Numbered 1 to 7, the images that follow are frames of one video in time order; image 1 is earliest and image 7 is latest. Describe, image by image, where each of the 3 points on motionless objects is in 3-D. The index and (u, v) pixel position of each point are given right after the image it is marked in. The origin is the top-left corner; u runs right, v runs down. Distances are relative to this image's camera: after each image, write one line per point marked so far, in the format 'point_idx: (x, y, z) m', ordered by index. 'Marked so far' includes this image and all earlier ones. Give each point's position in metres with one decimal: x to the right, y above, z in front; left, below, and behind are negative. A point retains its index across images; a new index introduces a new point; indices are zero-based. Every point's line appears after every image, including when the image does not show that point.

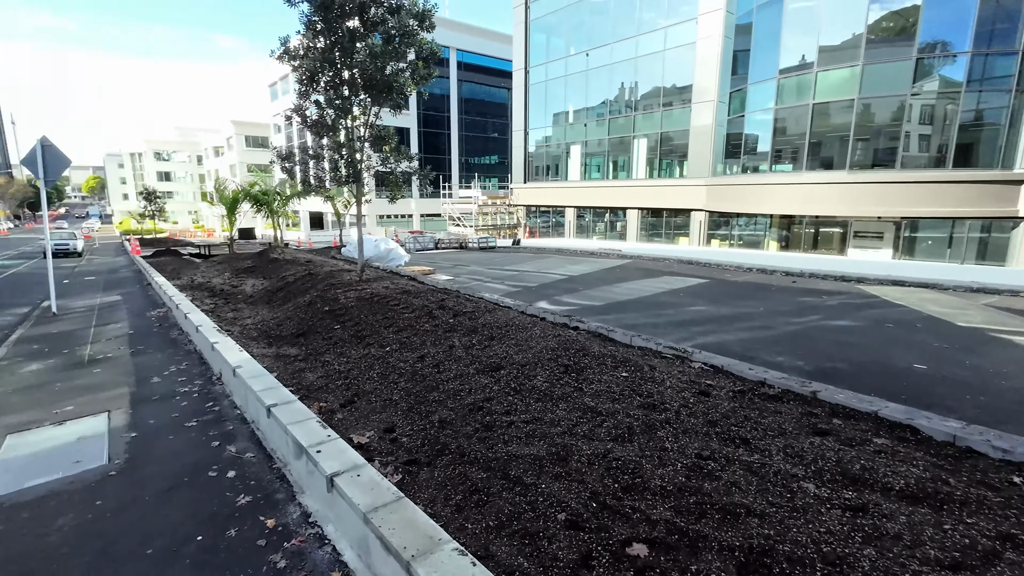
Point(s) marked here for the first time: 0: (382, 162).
0: (-1.7, +1.8, +6.8) m
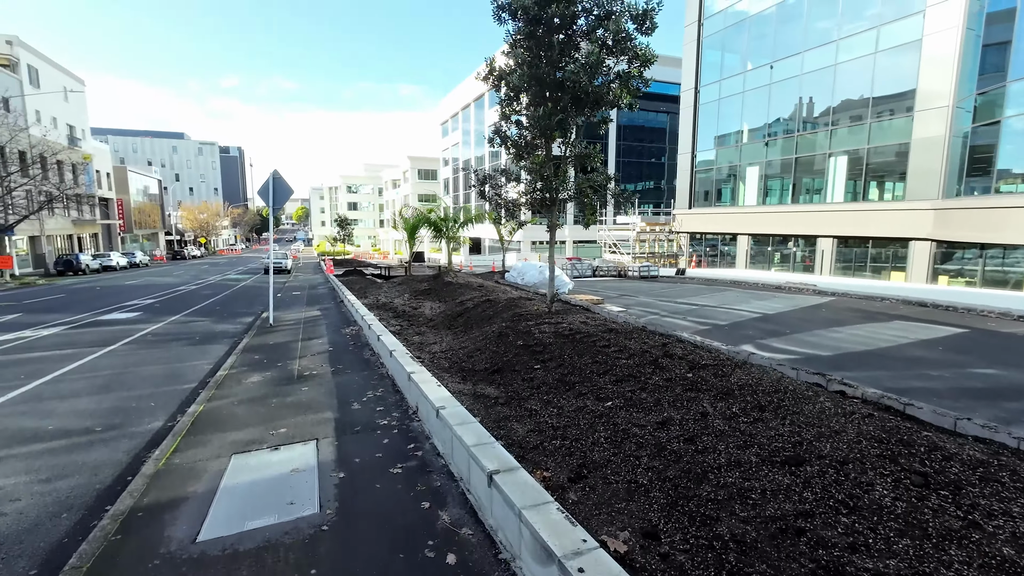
0: (+1.0, +1.3, +6.2) m
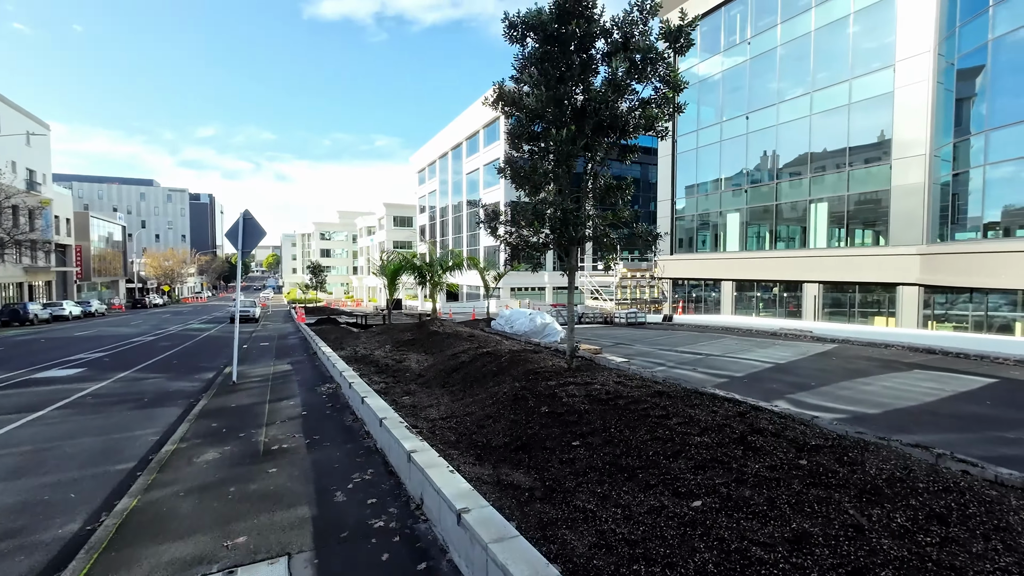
0: (+1.1, +0.8, +5.5) m
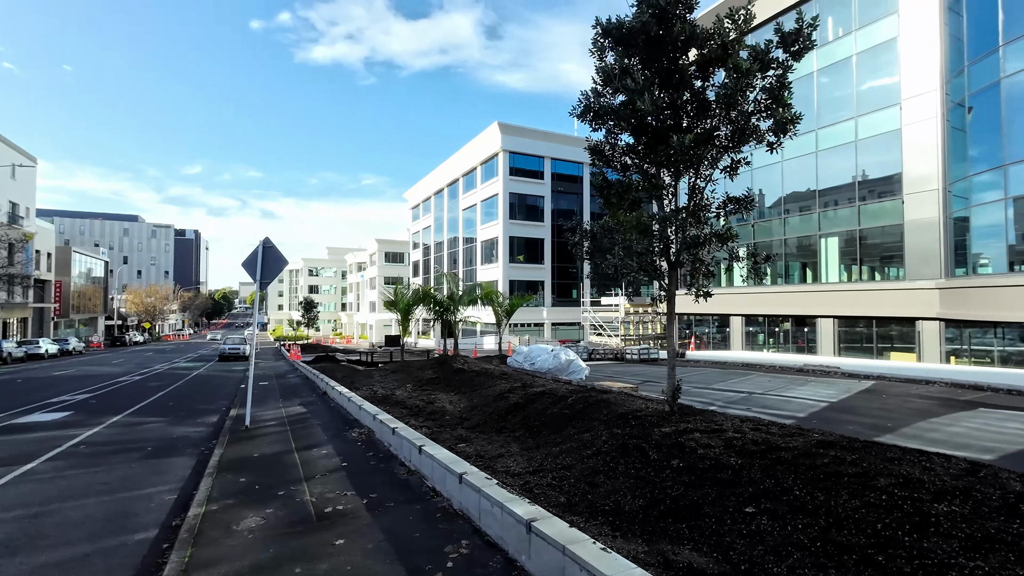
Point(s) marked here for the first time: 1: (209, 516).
0: (+2.0, +0.5, +4.9) m
1: (-2.8, -2.1, +4.5) m
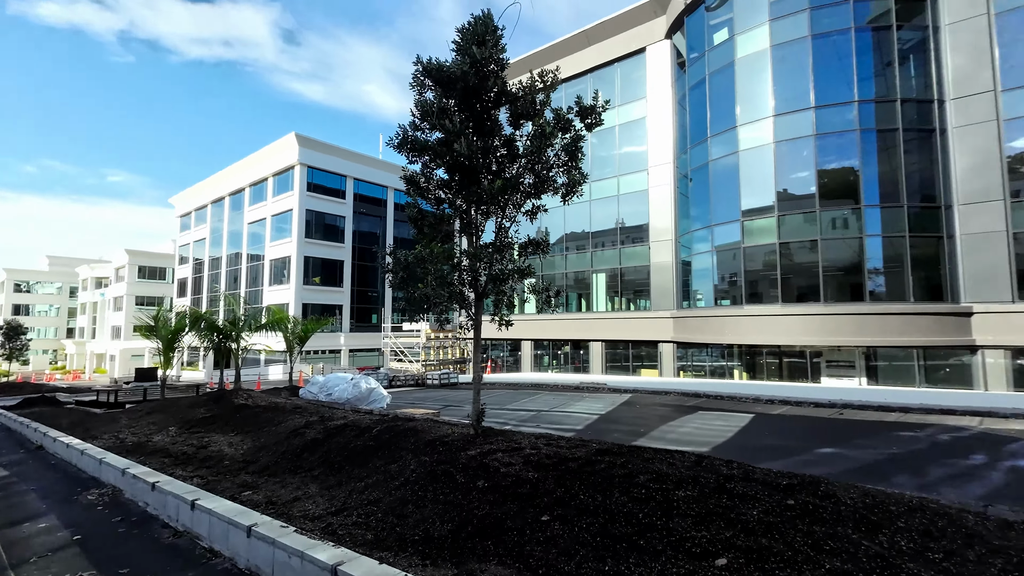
0: (0.0, +0.1, +5.4) m
1: (-4.3, -2.2, +3.0) m
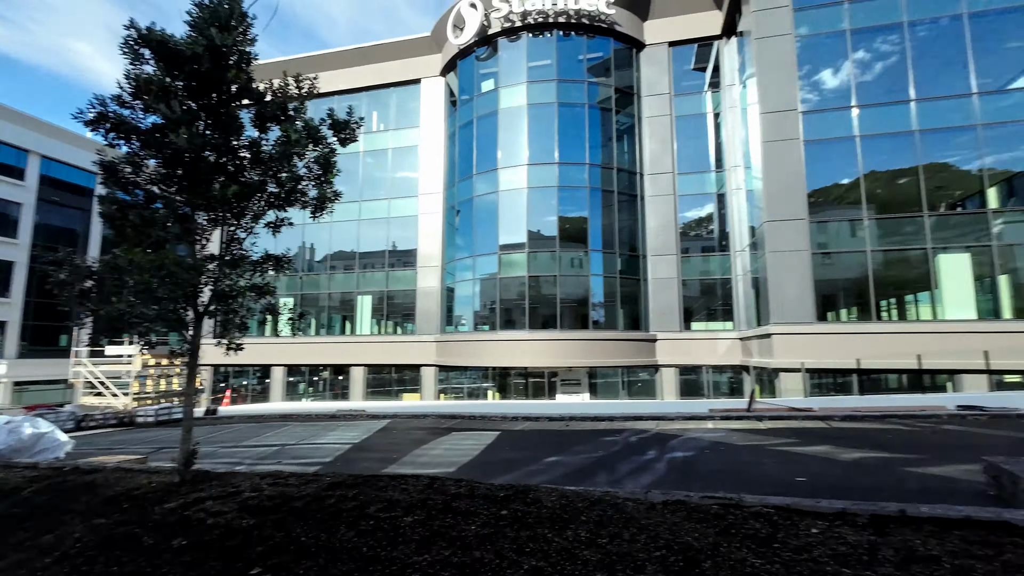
0: (-2.6, 0.0, +4.8) m
1: (-5.4, -2.1, +0.6) m
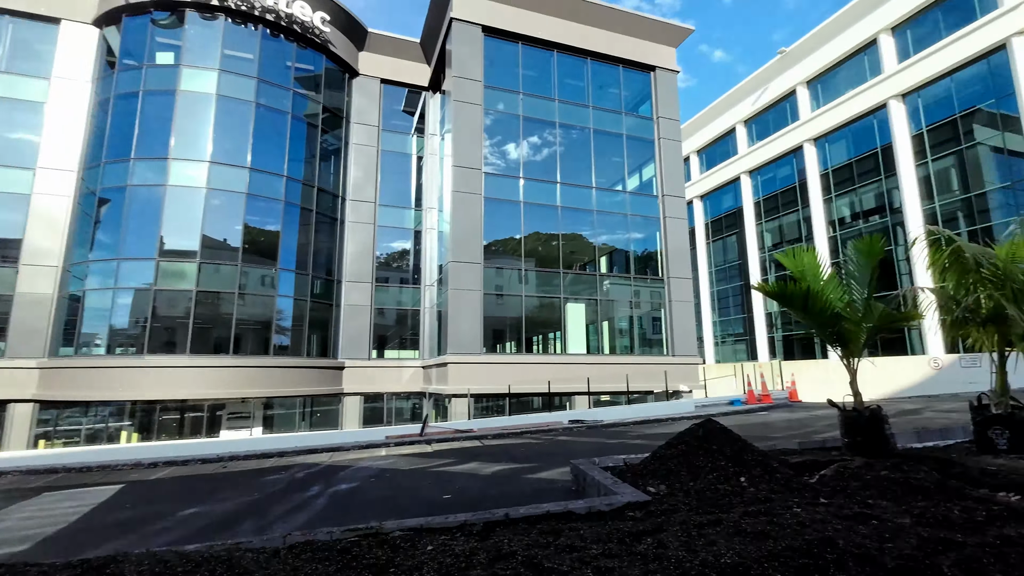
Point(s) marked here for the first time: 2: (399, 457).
0: (-5.1, +0.1, +2.4) m
1: (-5.3, -1.6, -2.7) m
2: (-2.1, -3.1, +9.0) m
